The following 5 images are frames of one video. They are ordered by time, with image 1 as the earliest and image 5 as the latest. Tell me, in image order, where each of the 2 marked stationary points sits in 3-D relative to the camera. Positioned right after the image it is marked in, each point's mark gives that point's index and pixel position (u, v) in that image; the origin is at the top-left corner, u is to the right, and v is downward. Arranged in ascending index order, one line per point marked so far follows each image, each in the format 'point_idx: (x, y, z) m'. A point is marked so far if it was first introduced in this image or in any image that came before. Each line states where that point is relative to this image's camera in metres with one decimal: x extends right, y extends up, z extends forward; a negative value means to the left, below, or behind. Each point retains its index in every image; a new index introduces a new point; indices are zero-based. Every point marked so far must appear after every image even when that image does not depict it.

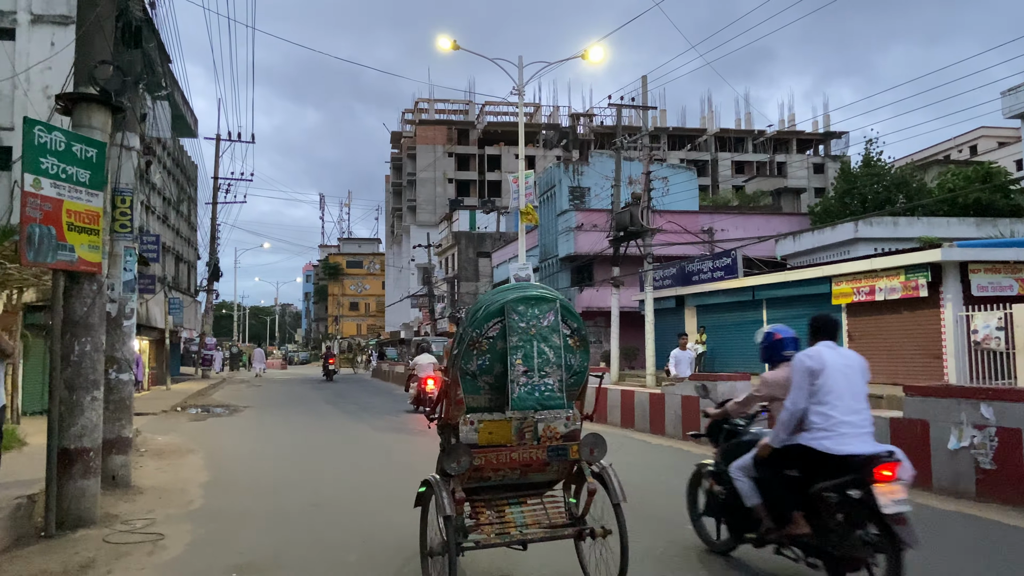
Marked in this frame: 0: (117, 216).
0: (-4.8, +0.9, +8.5) m
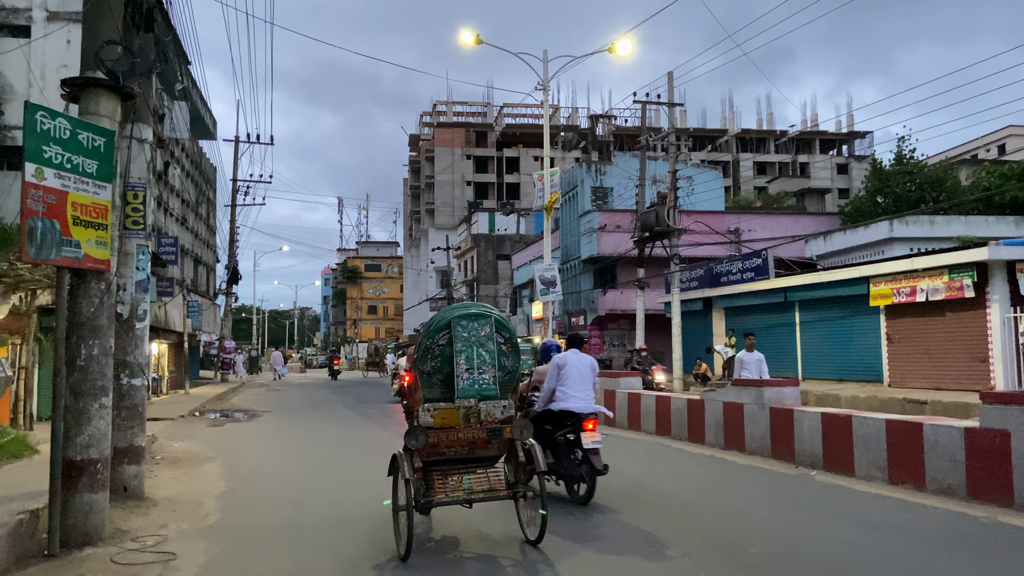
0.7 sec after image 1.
0: (-4.4, +0.9, +8.0) m
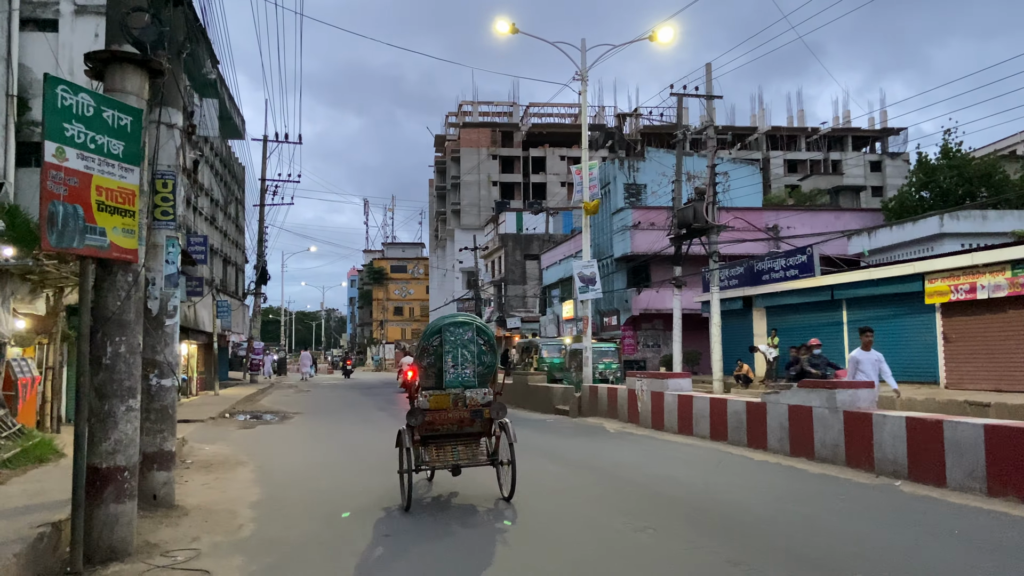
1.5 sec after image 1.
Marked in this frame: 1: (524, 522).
0: (-3.8, +0.9, +7.5) m
1: (+0.1, -2.4, +7.1) m
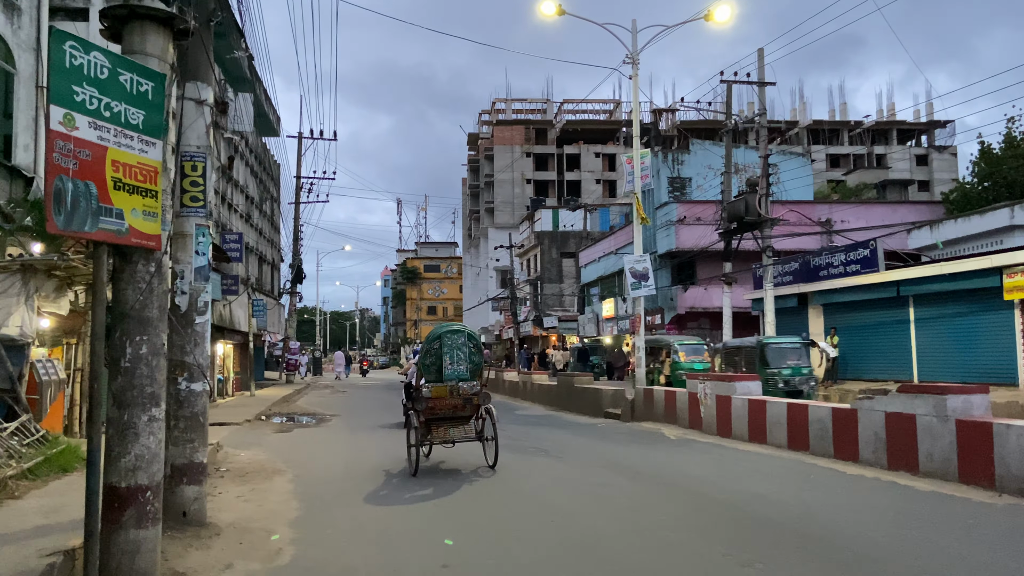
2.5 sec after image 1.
0: (-3.1, +1.0, +6.8) m
1: (+0.8, -2.3, +6.2) m
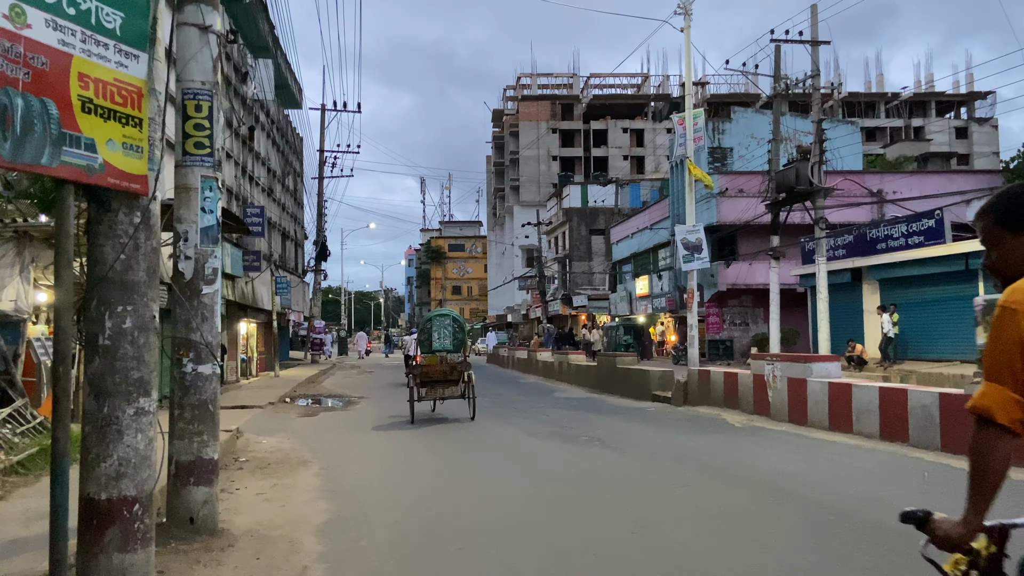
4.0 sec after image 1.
0: (-2.6, +1.3, +5.7) m
1: (+1.3, -2.0, +5.0) m
